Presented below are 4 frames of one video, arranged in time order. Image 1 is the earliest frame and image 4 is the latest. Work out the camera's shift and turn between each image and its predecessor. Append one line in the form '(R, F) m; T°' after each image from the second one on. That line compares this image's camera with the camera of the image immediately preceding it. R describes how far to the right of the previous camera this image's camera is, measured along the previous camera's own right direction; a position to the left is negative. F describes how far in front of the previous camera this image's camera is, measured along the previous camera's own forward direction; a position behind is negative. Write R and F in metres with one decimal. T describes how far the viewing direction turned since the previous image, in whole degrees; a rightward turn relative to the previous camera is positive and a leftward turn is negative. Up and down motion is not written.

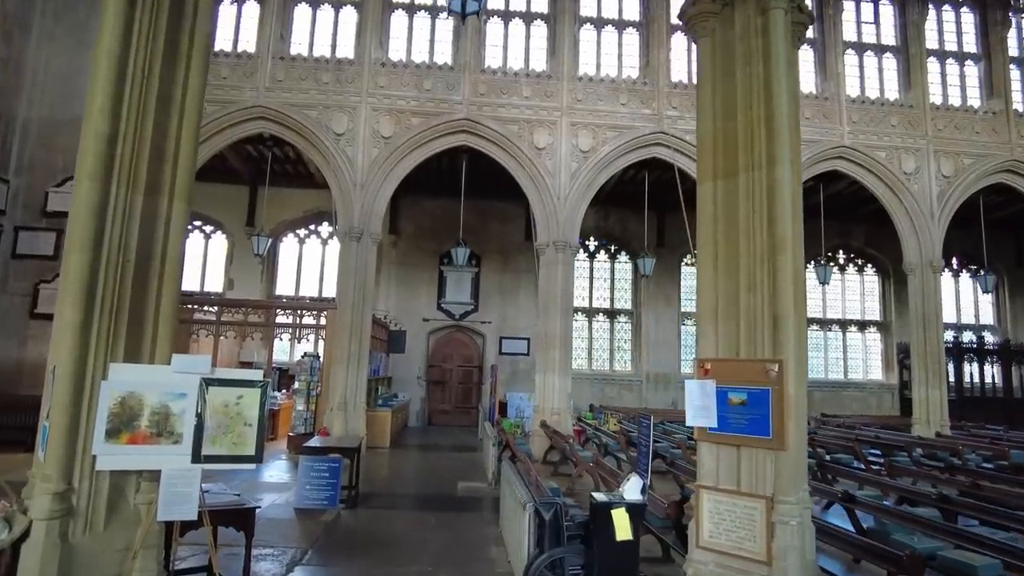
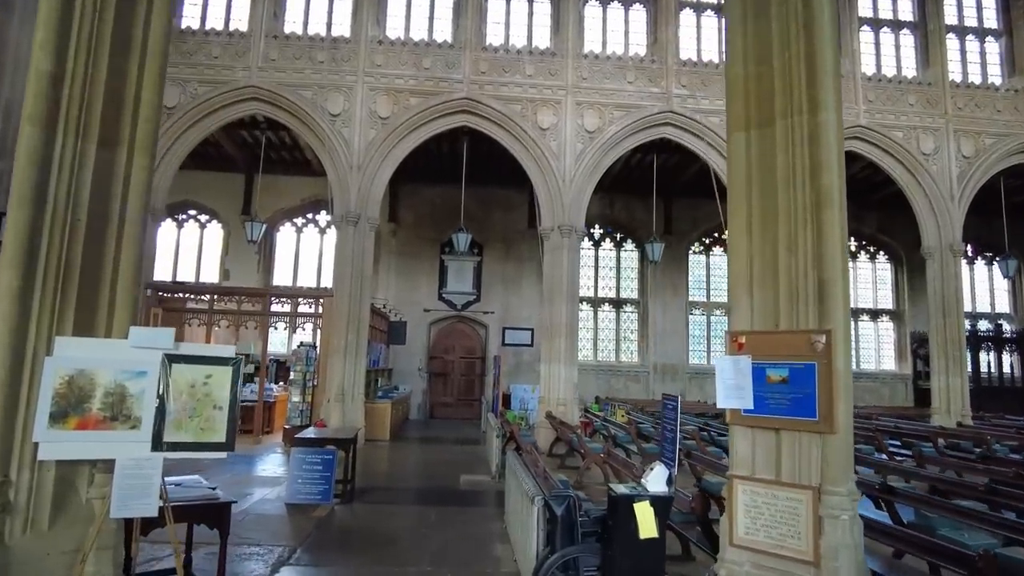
(0.0, +0.4) m; 0°
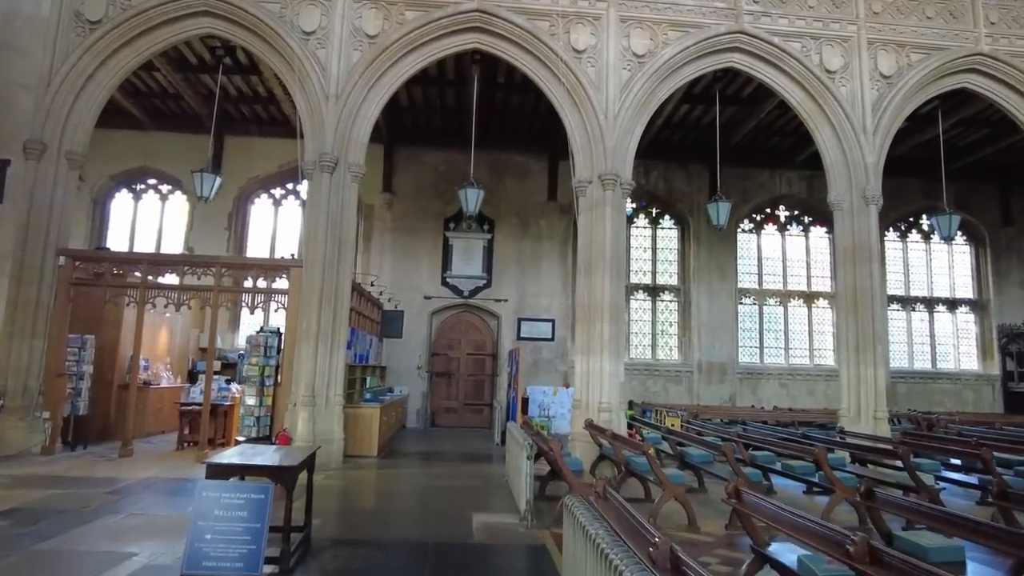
(-0.3, +2.6) m; 0°
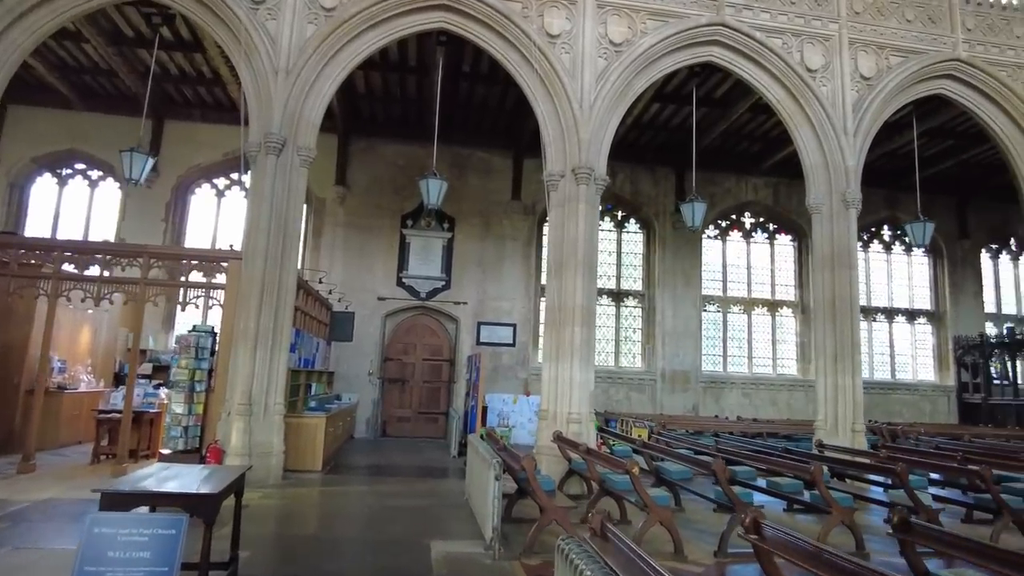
(-0.1, +0.7) m; +4°
